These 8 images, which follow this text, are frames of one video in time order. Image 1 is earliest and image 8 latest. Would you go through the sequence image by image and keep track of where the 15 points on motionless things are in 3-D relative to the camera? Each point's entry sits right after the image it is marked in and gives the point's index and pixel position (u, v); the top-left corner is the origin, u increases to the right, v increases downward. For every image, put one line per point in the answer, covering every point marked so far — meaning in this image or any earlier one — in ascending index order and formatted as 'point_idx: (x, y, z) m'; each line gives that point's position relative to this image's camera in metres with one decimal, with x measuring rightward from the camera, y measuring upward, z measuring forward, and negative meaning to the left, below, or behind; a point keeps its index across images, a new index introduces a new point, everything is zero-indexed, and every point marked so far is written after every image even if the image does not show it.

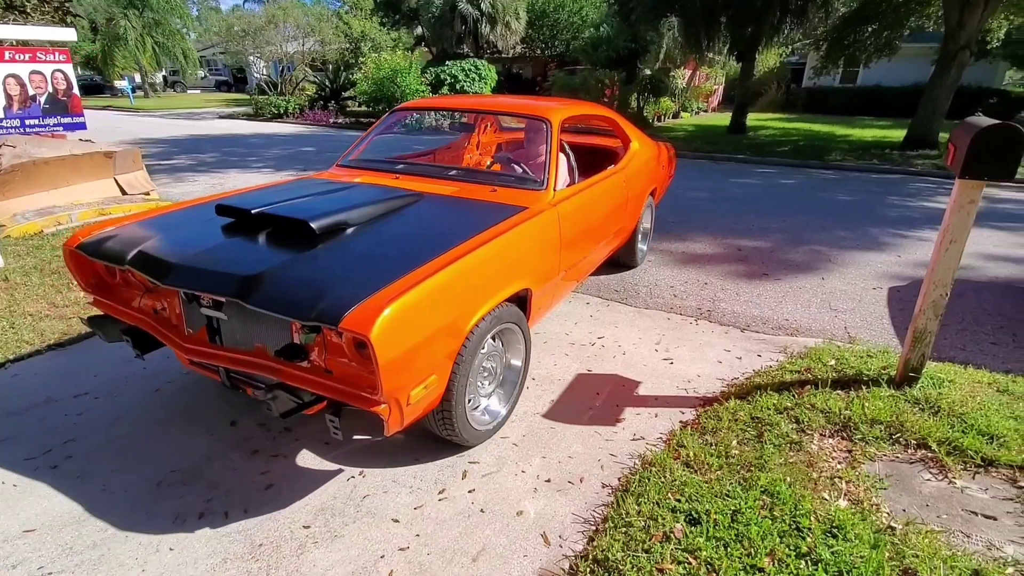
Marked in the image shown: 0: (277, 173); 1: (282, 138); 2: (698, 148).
0: (-4.5, +2.2, +10.0) m
1: (-6.6, +4.3, +15.0) m
2: (+5.0, +3.8, +14.0) m
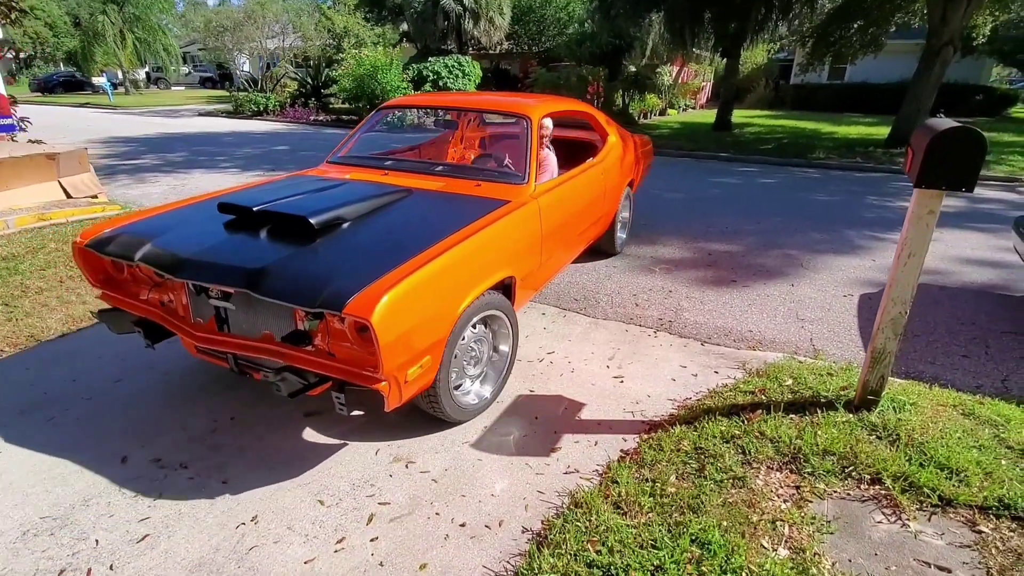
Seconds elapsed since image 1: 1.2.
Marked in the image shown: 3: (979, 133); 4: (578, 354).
0: (-5.0, +2.1, +9.7) m
1: (-7.1, +4.2, +14.6) m
2: (+4.5, +3.8, +13.8) m
3: (+1.9, +0.6, +2.1) m
4: (+0.5, -0.5, +3.6) m
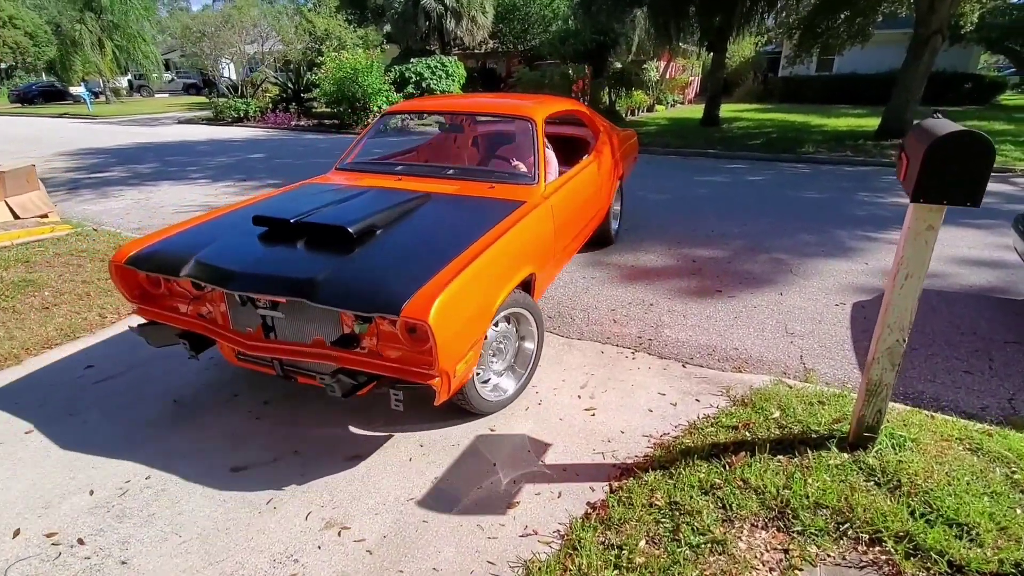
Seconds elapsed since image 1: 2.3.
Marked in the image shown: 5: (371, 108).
0: (-5.3, +1.8, +9.3) m
1: (-7.6, +3.9, +14.2) m
2: (+4.0, +3.7, +13.5) m
3: (+1.6, +0.5, +1.8) m
4: (+0.2, -0.6, +3.3) m
5: (-4.8, +6.2, +17.8) m
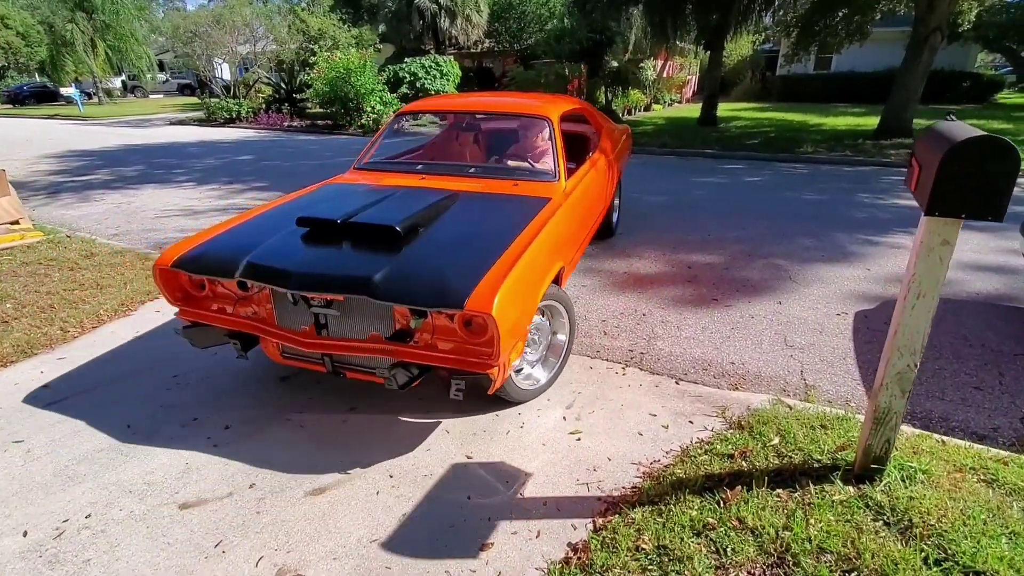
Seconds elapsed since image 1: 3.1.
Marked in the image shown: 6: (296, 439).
0: (-5.5, +1.7, +9.1) m
1: (-7.7, +3.8, +14.0) m
2: (+3.9, +3.7, +13.3) m
3: (+1.5, +0.4, +1.6) m
4: (+0.1, -0.7, +3.1) m
5: (-5.0, +6.1, +17.6) m
6: (-1.2, -0.8, +2.8) m
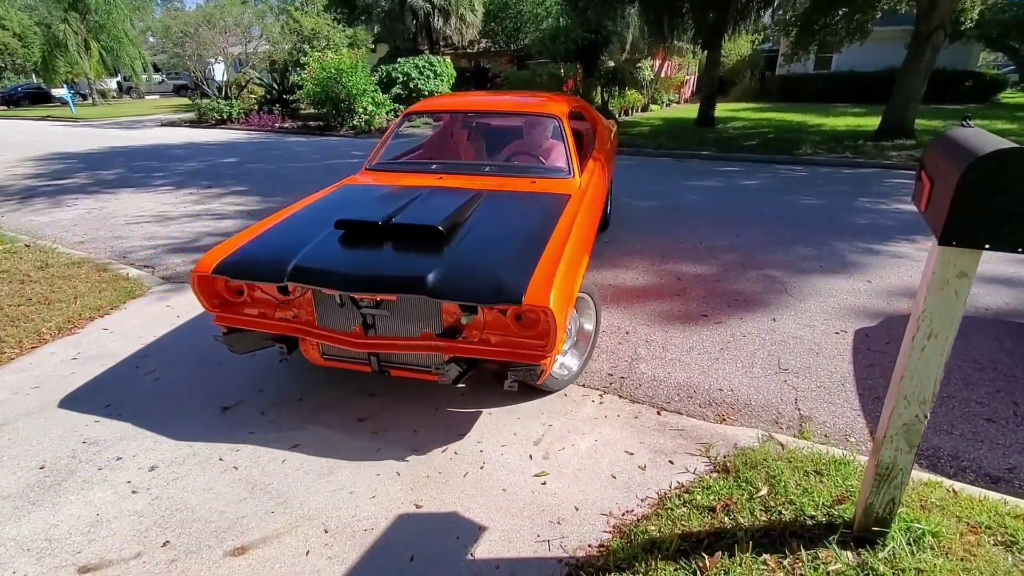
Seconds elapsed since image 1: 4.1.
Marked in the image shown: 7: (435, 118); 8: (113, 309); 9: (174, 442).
0: (-5.7, +1.6, +8.8) m
1: (-7.9, +3.7, +13.7) m
2: (+3.7, +3.6, +13.0) m
3: (+1.3, +0.3, +1.3) m
4: (-0.1, -0.8, +2.8) m
5: (-5.2, +5.9, +17.3) m
6: (-1.4, -0.9, +2.5) m
7: (-0.6, +1.5, +4.7) m
8: (-3.4, -0.2, +4.4) m
9: (-1.8, -0.8, +2.8) m
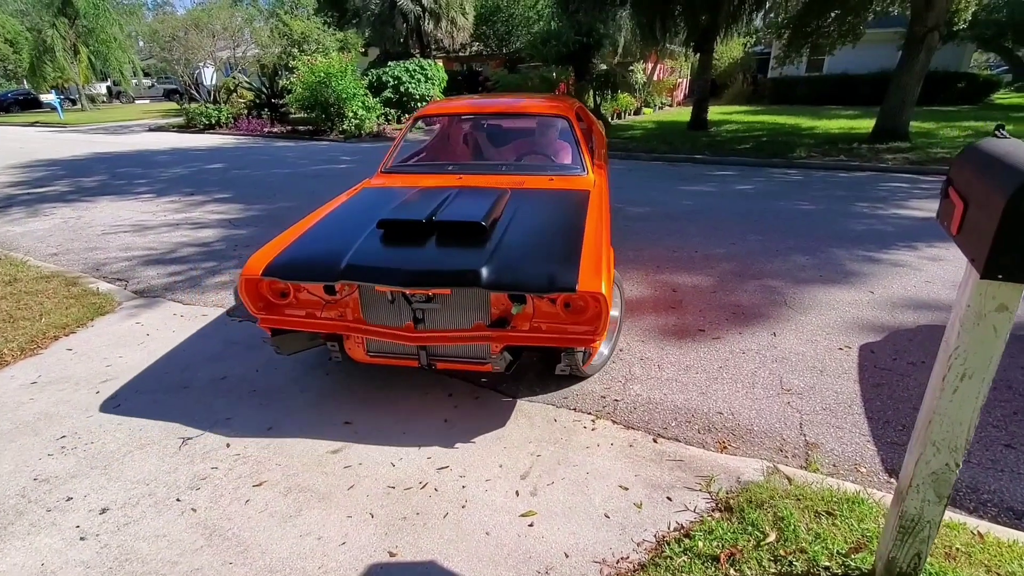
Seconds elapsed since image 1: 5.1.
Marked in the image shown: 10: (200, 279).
0: (-5.8, +1.4, +8.6) m
1: (-8.1, +3.4, +13.5) m
2: (+3.5, +3.4, +12.8) m
3: (+1.2, +0.2, +1.1) m
4: (-0.2, -0.9, +2.6) m
5: (-5.4, +5.7, +17.1) m
6: (-1.4, -1.0, +2.3) m
7: (-0.7, +1.4, +4.5) m
8: (-3.5, -0.3, +4.2) m
9: (-1.9, -0.9, +2.6) m
10: (-3.1, +0.1, +5.2) m
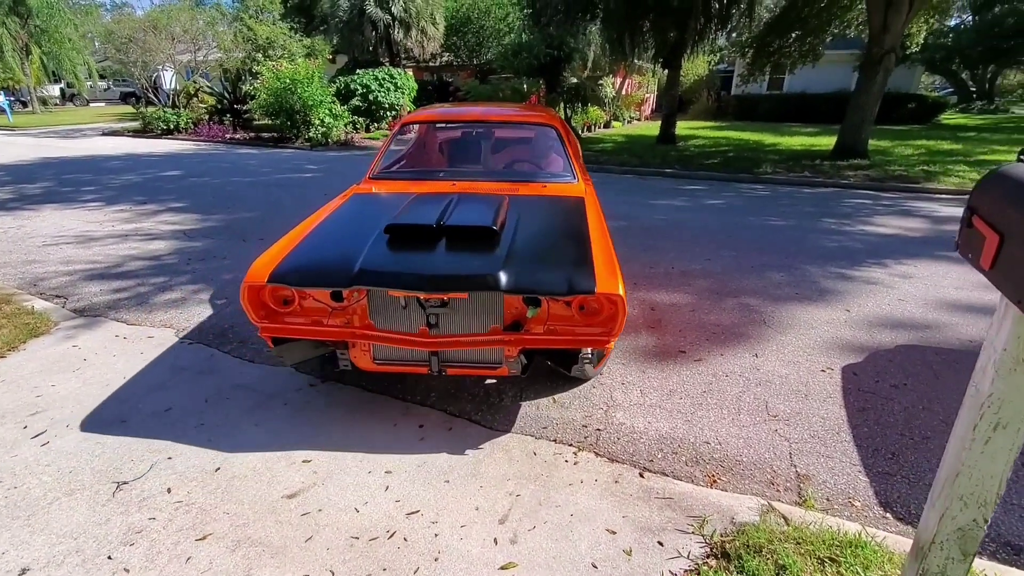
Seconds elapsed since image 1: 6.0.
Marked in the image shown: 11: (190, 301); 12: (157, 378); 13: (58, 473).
0: (-6.3, +1.2, +8.0) m
1: (-8.8, +3.1, +12.8) m
2: (+2.8, +3.1, +12.9) m
3: (+1.2, +0.1, +1.0) m
4: (-0.3, -1.0, +2.4) m
5: (-6.4, +5.3, +16.7) m
6: (-1.5, -1.1, +2.0) m
7: (-1.0, +1.3, +4.3) m
8: (-3.7, -0.5, +3.8) m
9: (-2.0, -1.1, +2.2) m
10: (-3.3, -0.1, +4.8) m
11: (-2.9, -0.1, +4.7) m
12: (-2.3, -0.6, +3.5) m
13: (-2.3, -0.9, +2.6) m
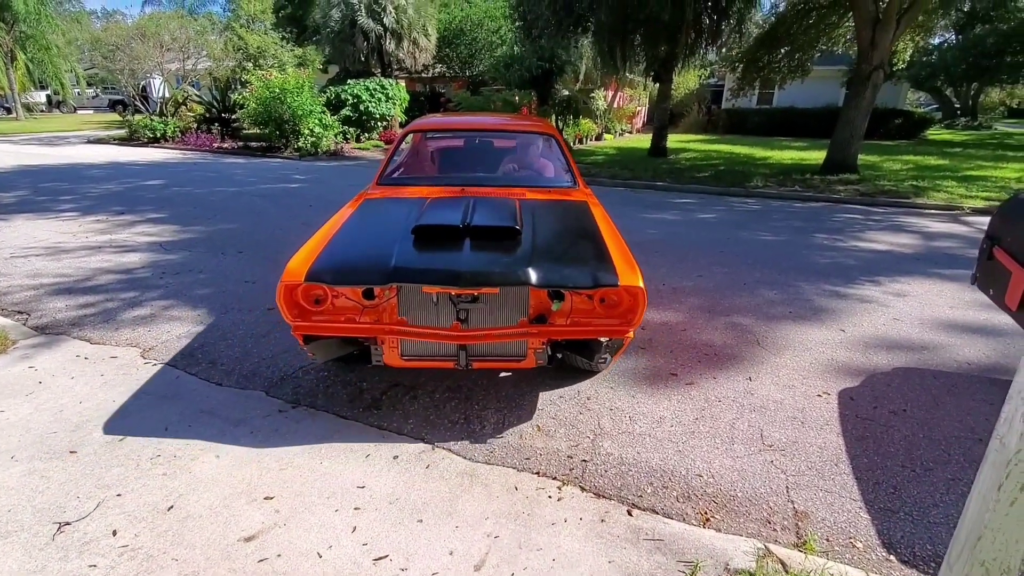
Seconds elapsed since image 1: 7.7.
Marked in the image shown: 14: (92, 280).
0: (-6.4, +1.0, +7.8) m
1: (-9.1, +2.9, +12.6) m
2: (+2.5, +2.8, +12.8) m
3: (+1.1, +0.1, +0.8) m
4: (-0.4, -1.1, +2.2) m
5: (-6.7, +5.0, +16.5) m
6: (-1.6, -1.2, +1.7) m
7: (-1.1, +1.1, +4.1) m
8: (-3.8, -0.6, +3.6) m
9: (-2.1, -1.1, +2.0) m
10: (-3.5, -0.2, +4.6) m
11: (-3.0, -0.3, +4.5) m
12: (-2.4, -0.7, +3.2) m
13: (-2.4, -1.0, +2.4) m
14: (-4.3, +0.1, +5.3) m
